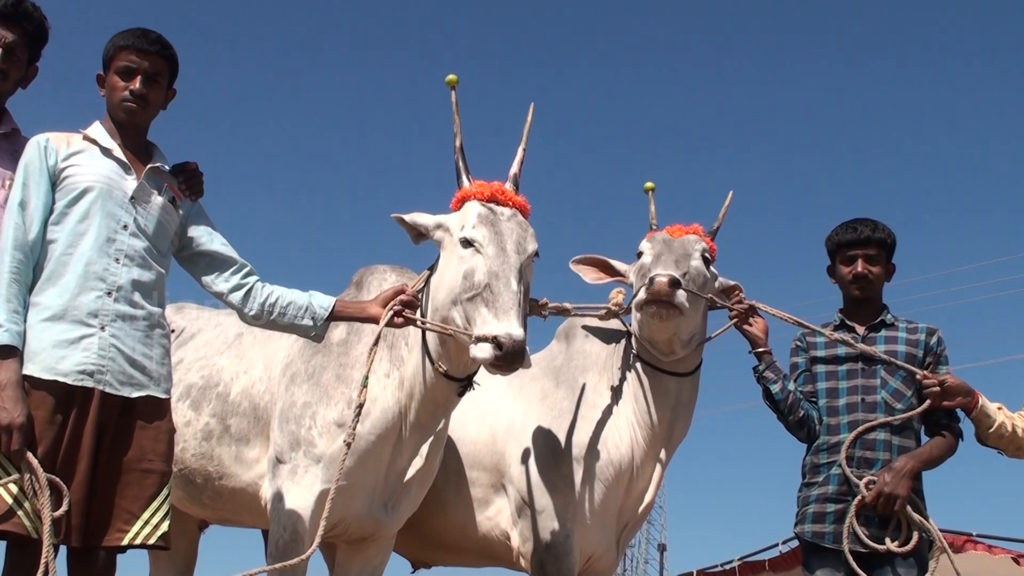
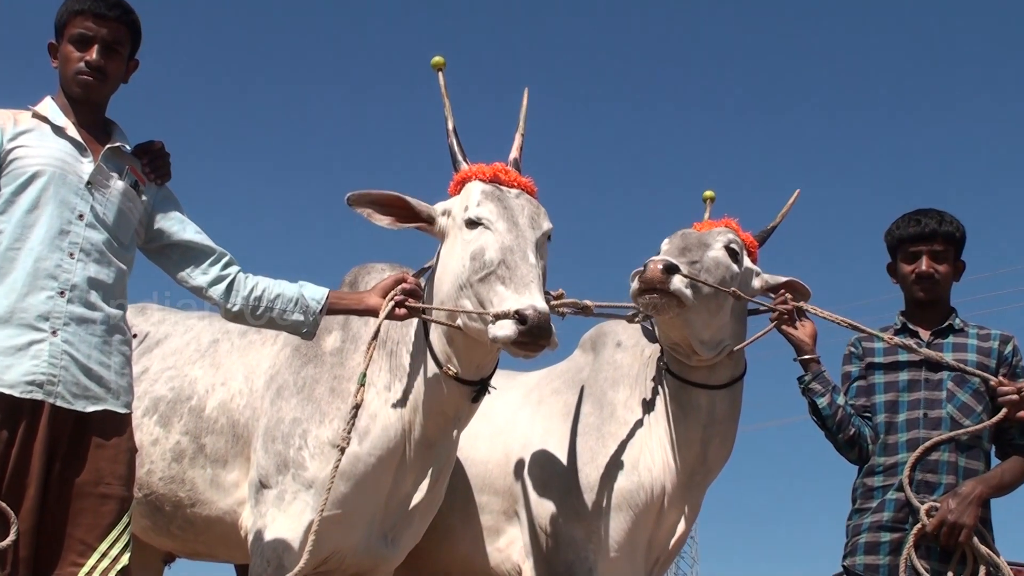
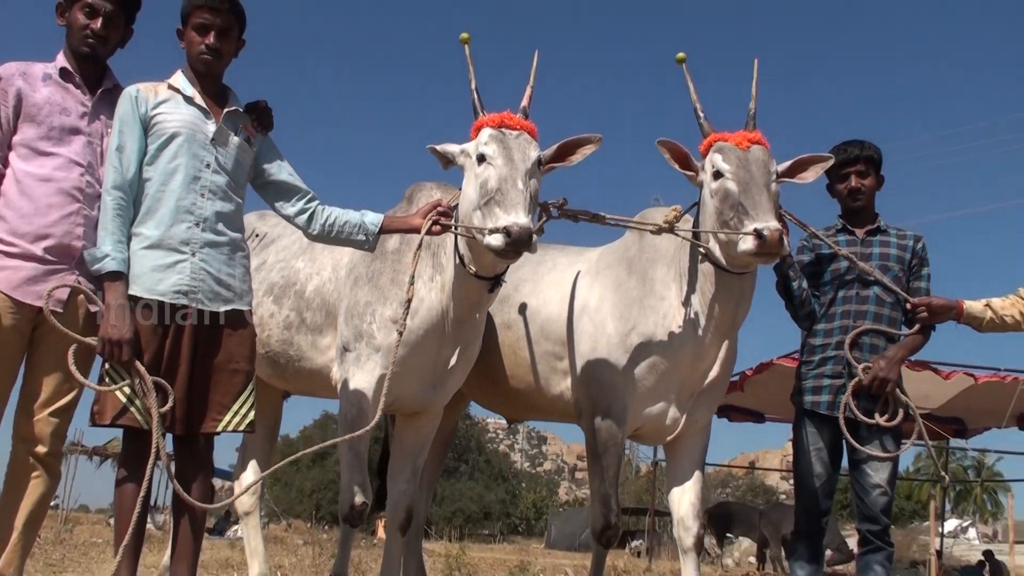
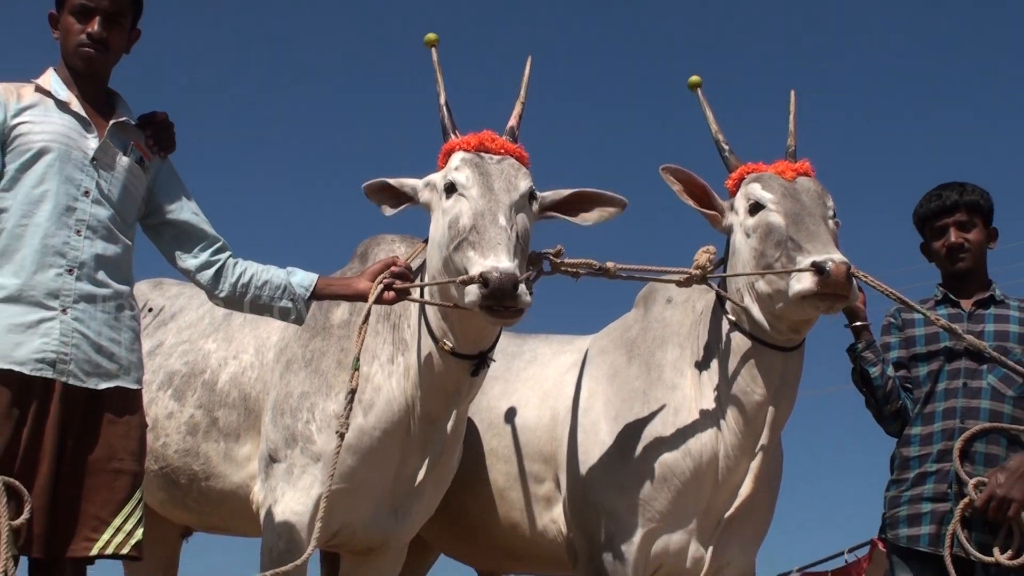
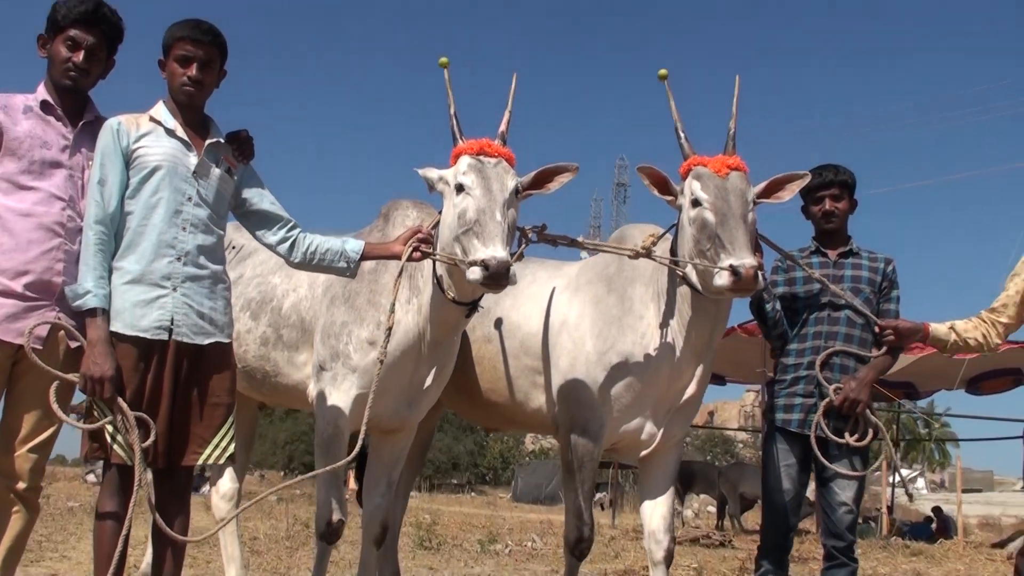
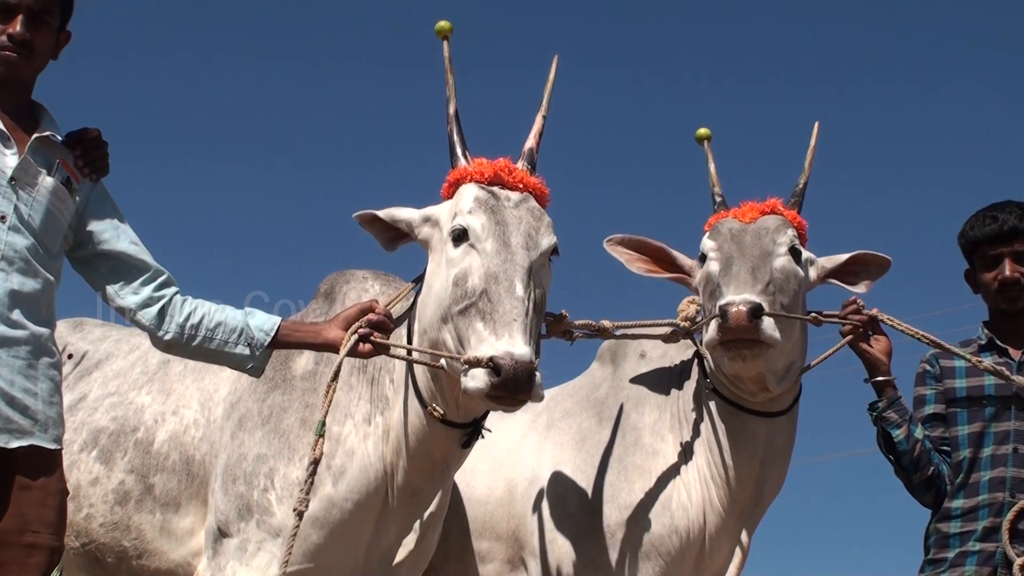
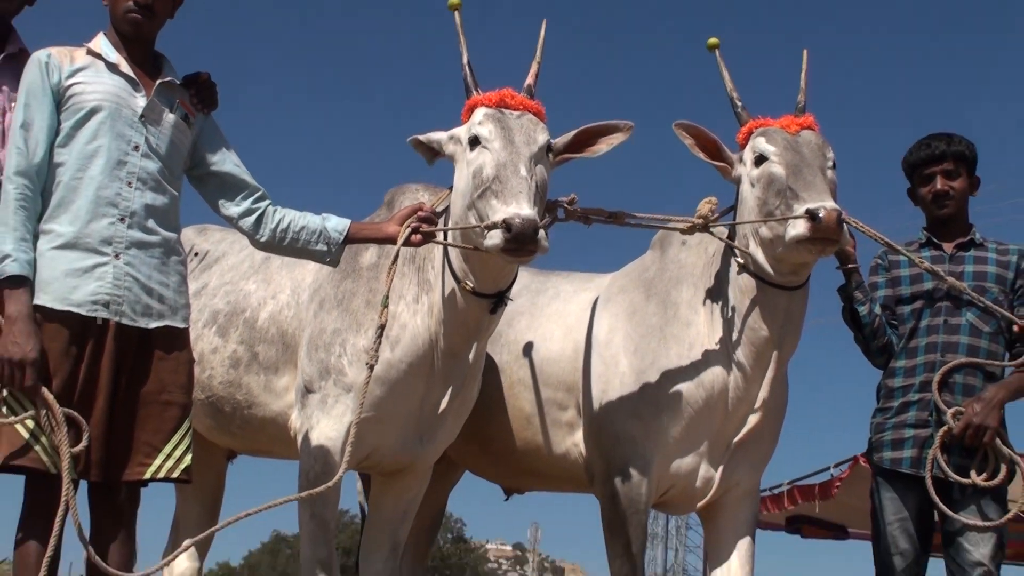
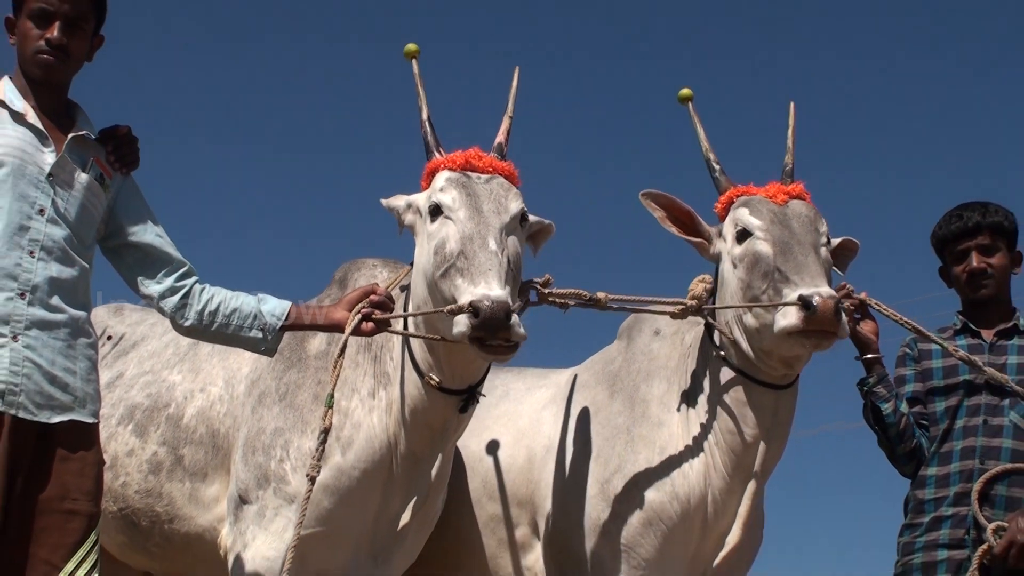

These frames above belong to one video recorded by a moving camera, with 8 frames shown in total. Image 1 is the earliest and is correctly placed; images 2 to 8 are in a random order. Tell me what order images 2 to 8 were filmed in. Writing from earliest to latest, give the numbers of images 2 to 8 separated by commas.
2, 6, 8, 4, 7, 3, 5
